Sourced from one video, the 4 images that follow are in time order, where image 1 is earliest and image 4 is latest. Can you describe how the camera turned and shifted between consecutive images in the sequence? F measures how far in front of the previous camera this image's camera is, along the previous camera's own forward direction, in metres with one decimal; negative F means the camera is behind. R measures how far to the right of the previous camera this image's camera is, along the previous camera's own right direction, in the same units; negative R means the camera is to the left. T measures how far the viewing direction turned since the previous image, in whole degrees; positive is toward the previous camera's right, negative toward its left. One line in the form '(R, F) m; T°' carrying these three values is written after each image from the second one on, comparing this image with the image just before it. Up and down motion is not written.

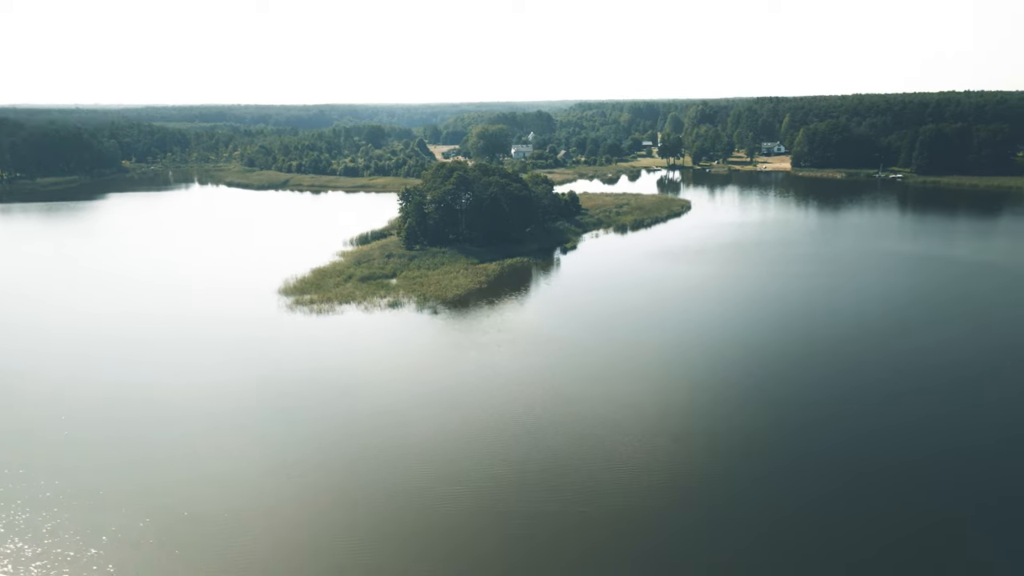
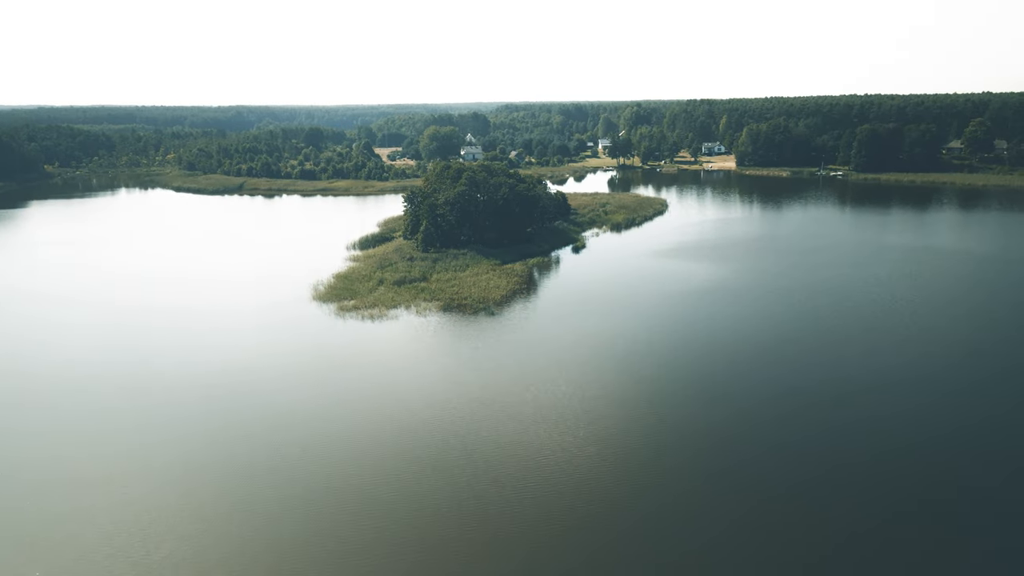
(-3.8, +0.3) m; +6°
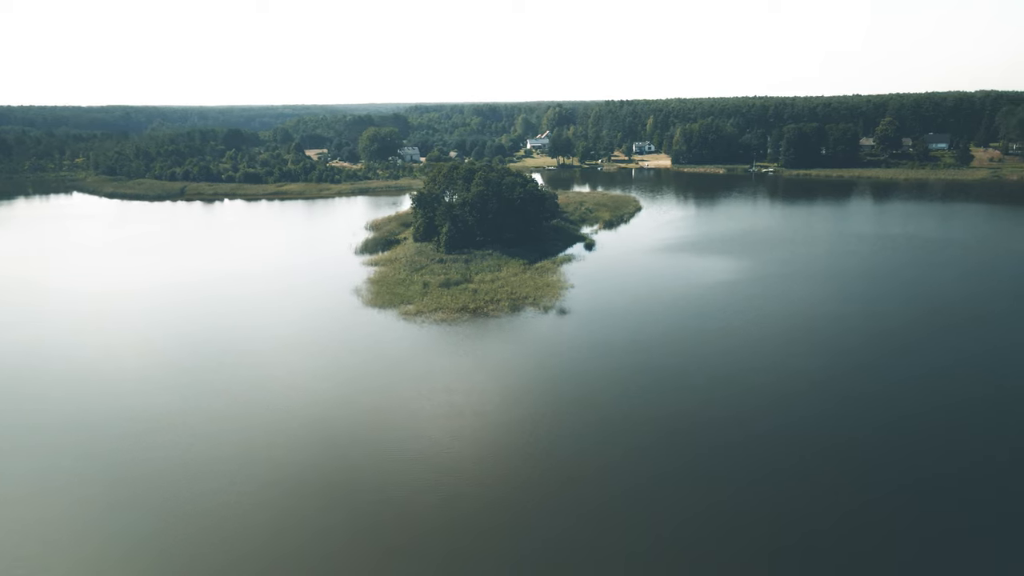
(-4.7, +0.3) m; +8°
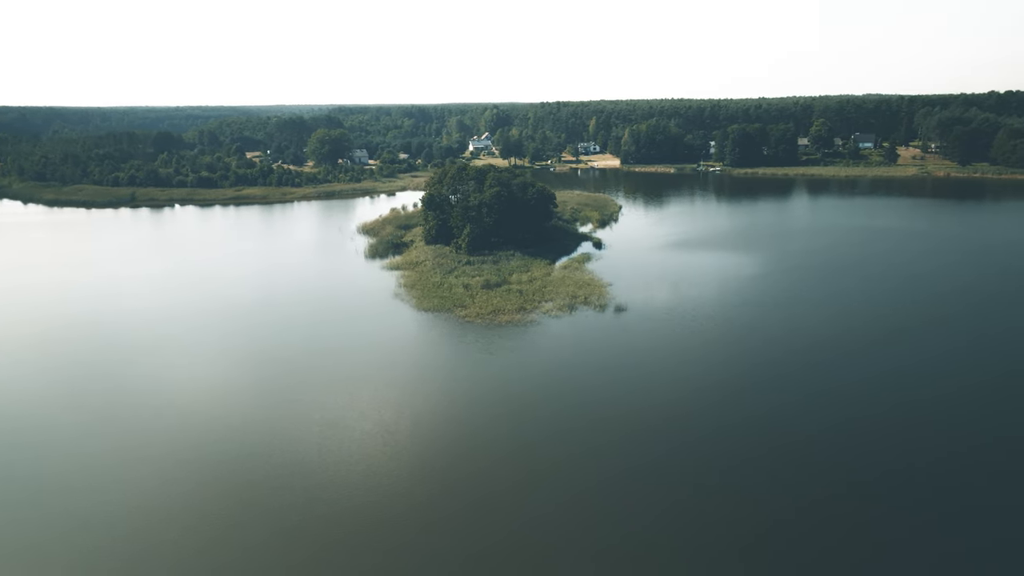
(-3.9, +0.1) m; +6°
